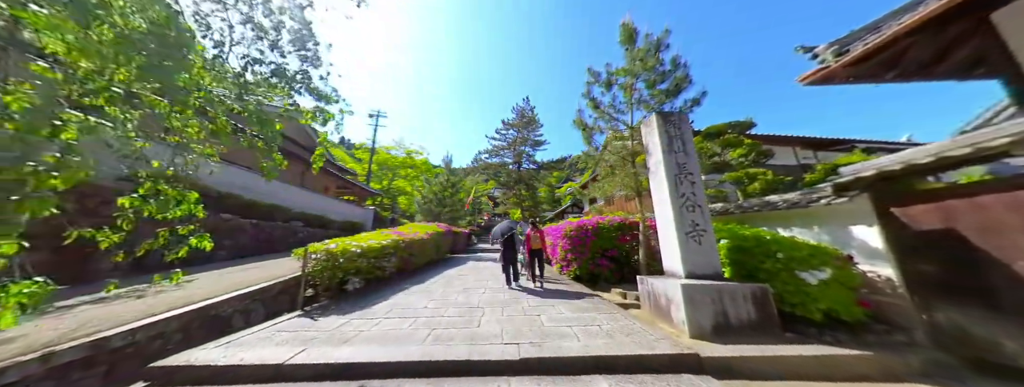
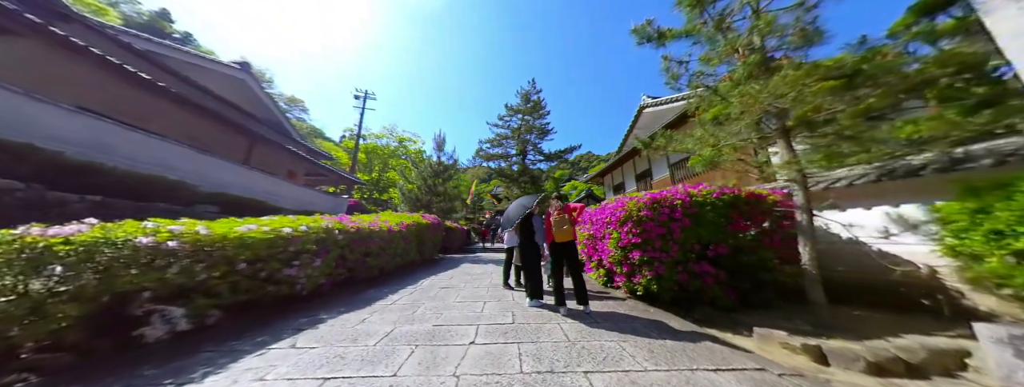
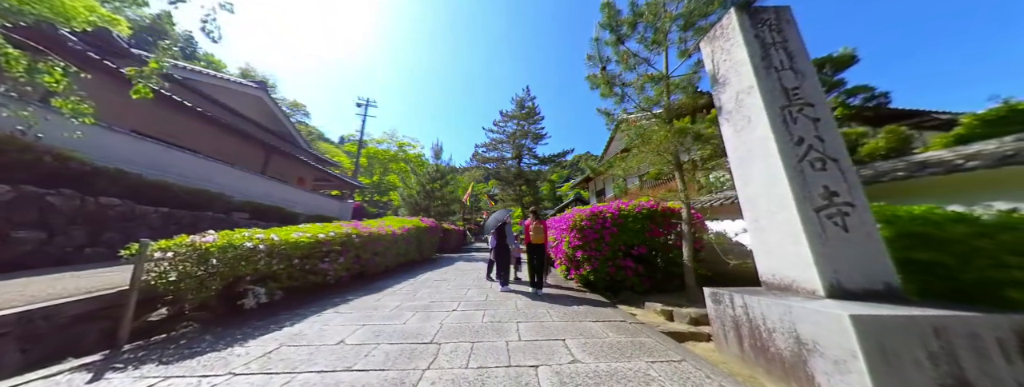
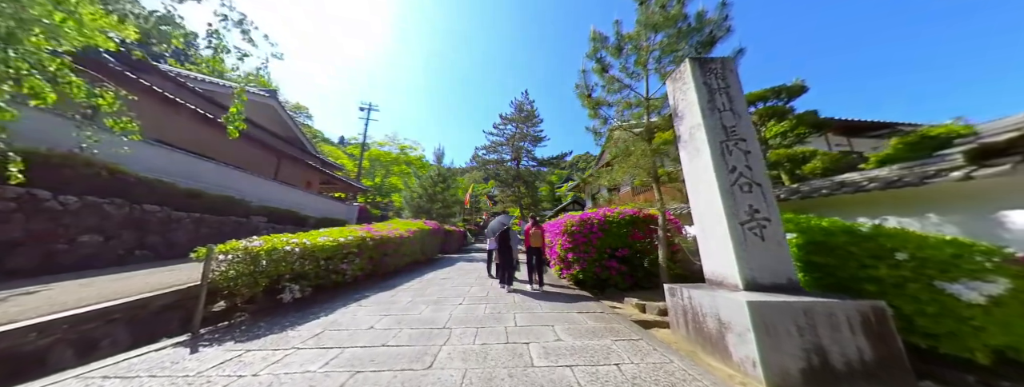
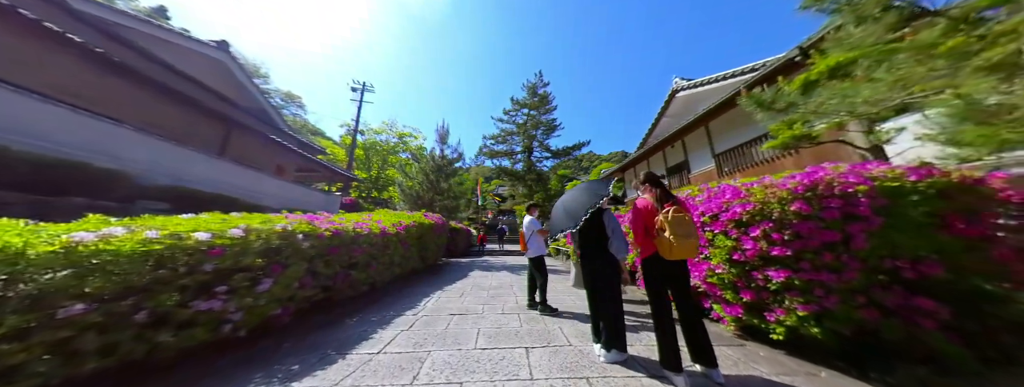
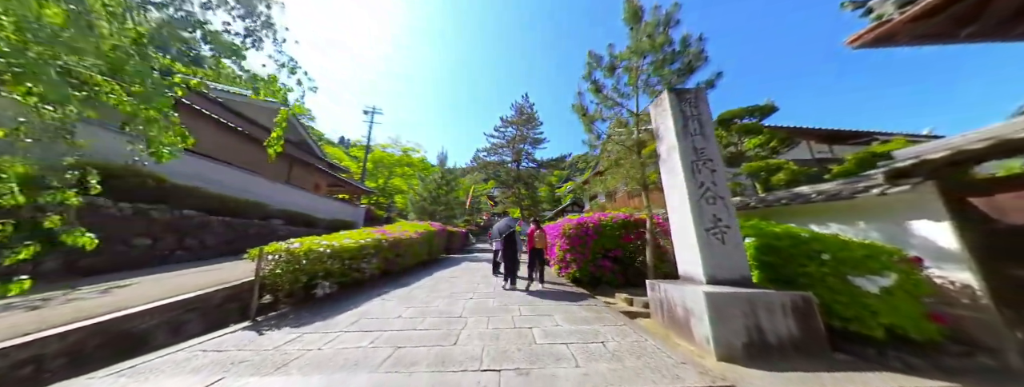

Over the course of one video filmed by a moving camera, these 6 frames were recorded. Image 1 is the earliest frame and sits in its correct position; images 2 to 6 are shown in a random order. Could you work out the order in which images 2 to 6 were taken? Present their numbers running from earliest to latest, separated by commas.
6, 4, 3, 2, 5
